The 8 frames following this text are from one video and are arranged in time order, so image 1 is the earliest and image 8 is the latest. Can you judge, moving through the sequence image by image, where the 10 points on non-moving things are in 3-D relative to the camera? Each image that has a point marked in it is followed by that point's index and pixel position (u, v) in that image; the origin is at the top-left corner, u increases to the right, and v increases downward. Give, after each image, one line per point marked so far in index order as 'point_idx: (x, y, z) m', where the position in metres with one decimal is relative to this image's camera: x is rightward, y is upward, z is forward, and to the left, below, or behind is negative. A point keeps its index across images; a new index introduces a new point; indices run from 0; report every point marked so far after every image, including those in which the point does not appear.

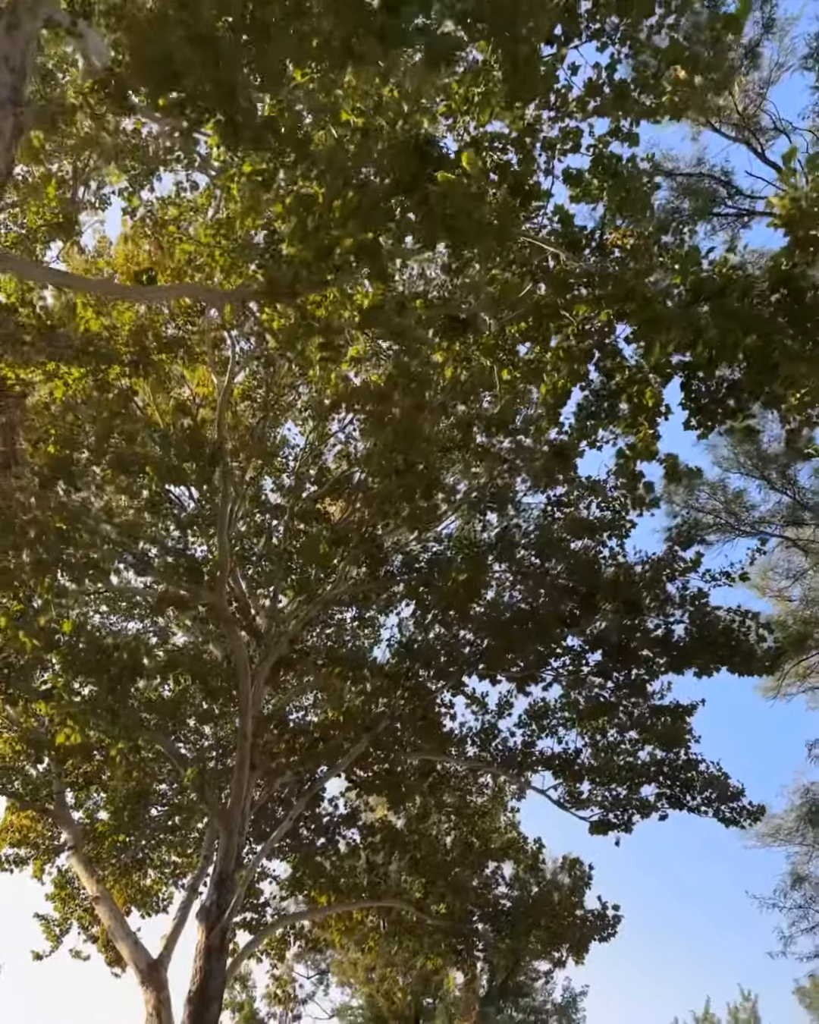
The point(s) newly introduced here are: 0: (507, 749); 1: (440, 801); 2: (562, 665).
0: (+1.1, -2.6, +9.1) m
1: (+0.4, -3.3, +9.6) m
2: (+1.4, -1.4, +7.7) m
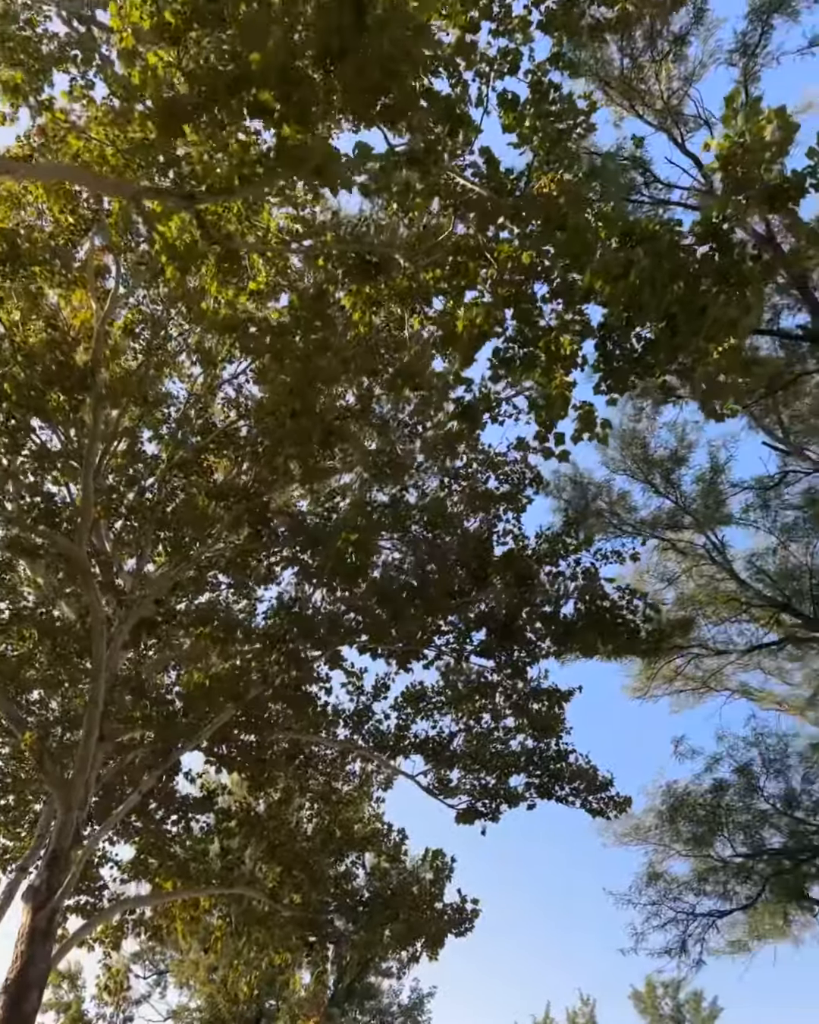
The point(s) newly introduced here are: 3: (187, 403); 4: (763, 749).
0: (-0.3, -2.3, +8.8) m
1: (-1.2, -3.0, +9.2) m
2: (+0.3, -1.2, +7.5) m
3: (-2.1, +1.0, +7.6) m
4: (+4.0, -2.6, +9.4) m
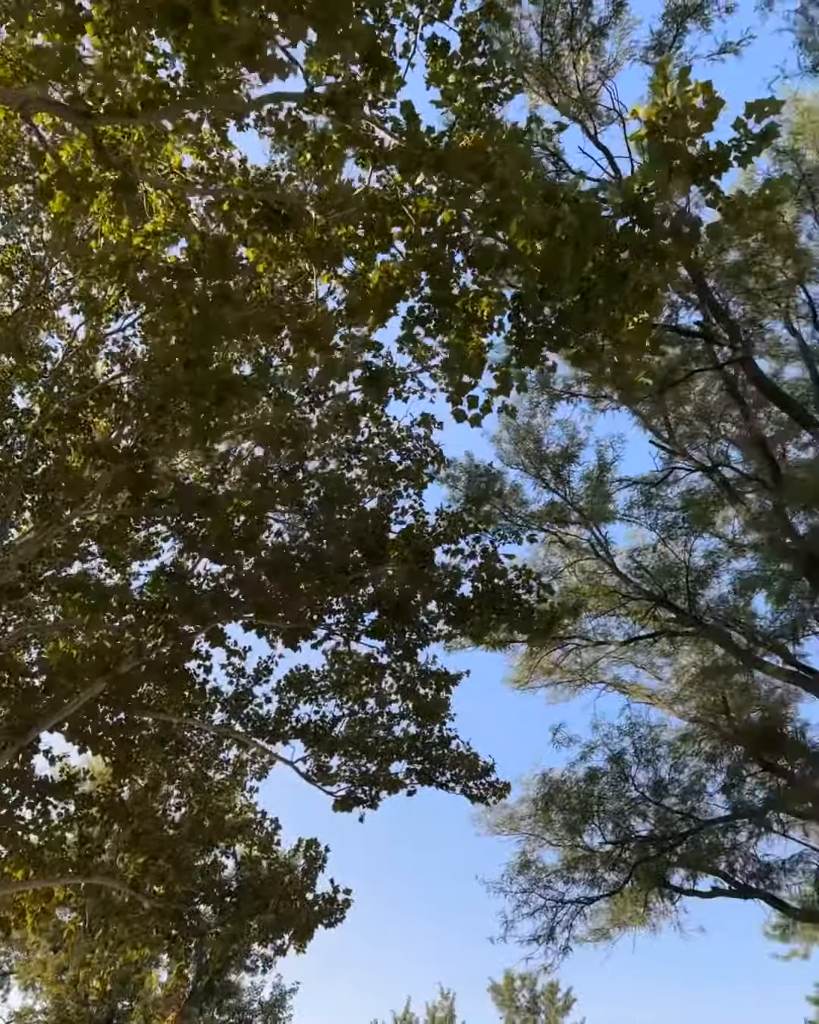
0: (-1.5, -2.1, +8.5) m
1: (-2.5, -2.7, +8.7) m
2: (-0.7, -1.0, +7.2) m
3: (-2.9, +1.3, +7.1) m
4: (+2.7, -2.6, +9.7) m
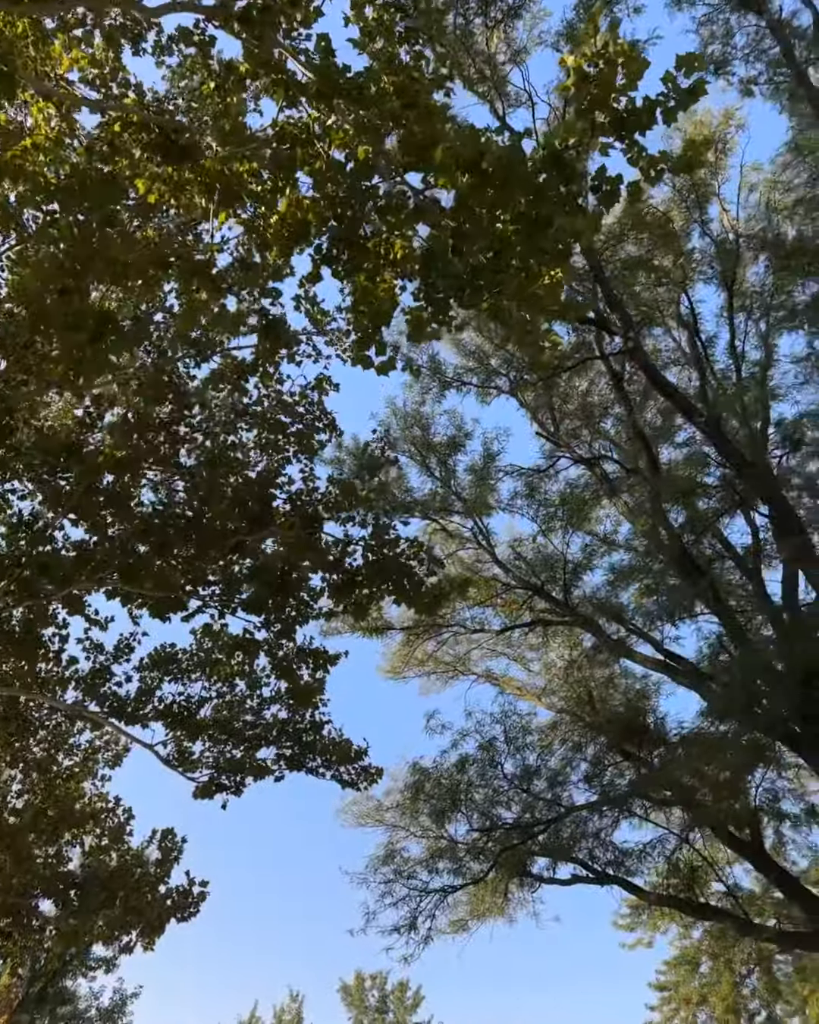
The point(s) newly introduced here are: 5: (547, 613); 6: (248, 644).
0: (-2.8, -1.8, +7.9) m
1: (-3.8, -2.3, +8.0) m
2: (-1.7, -0.7, +6.8) m
3: (-3.7, +1.7, +6.3) m
4: (+1.1, -2.5, +9.7) m
5: (+1.6, -1.2, +9.7) m
6: (-1.4, -1.2, +7.4) m
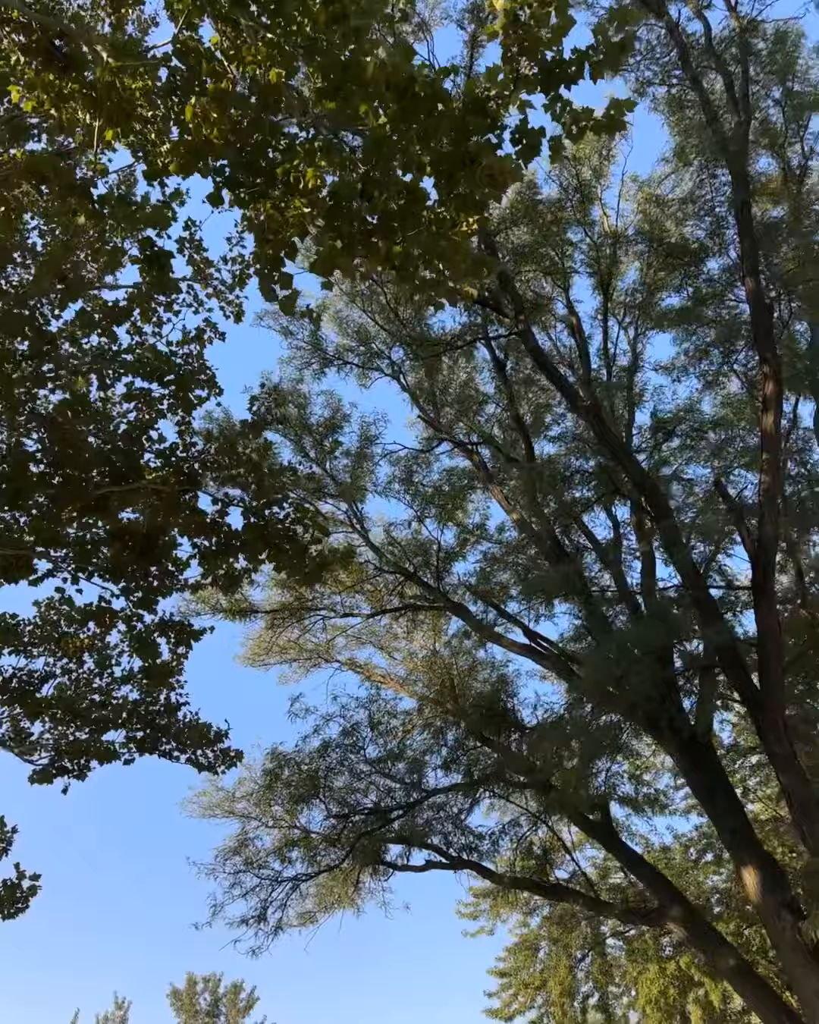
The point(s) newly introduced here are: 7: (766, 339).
0: (-4.0, -1.4, +7.1) m
1: (-5.0, -1.9, +7.0) m
2: (-2.6, -0.4, +6.3) m
3: (-4.5, +2.2, +5.4) m
4: (-0.5, -2.3, +9.6) m
5: (+0.1, -1.0, +9.7) m
6: (-2.5, -0.8, +6.8) m
7: (+2.6, +1.3, +6.1) m
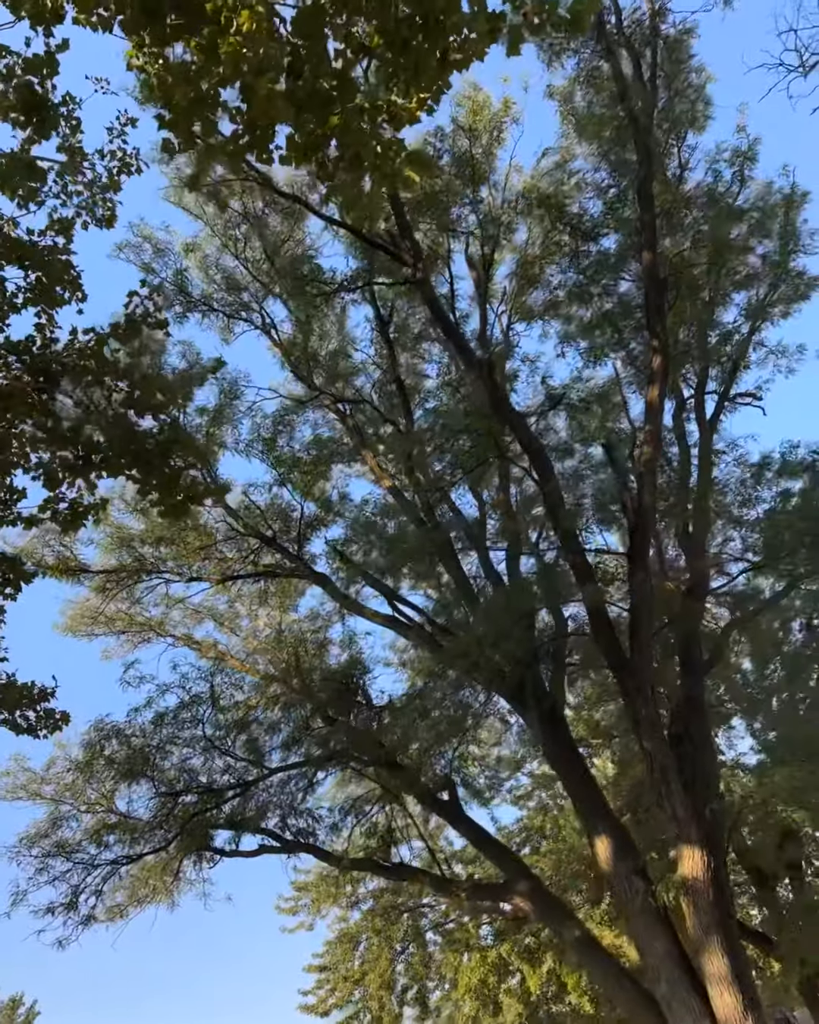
0: (-5.0, -0.6, +5.8) m
1: (-6.0, -1.1, +5.5) m
2: (-3.5, +0.3, +5.3) m
3: (-4.9, +2.9, +4.1) m
4: (-2.2, -1.9, +8.9) m
5: (-1.6, -0.6, +9.1) m
6: (-3.5, -0.2, +5.8) m
7: (+1.8, +1.5, +6.2) m
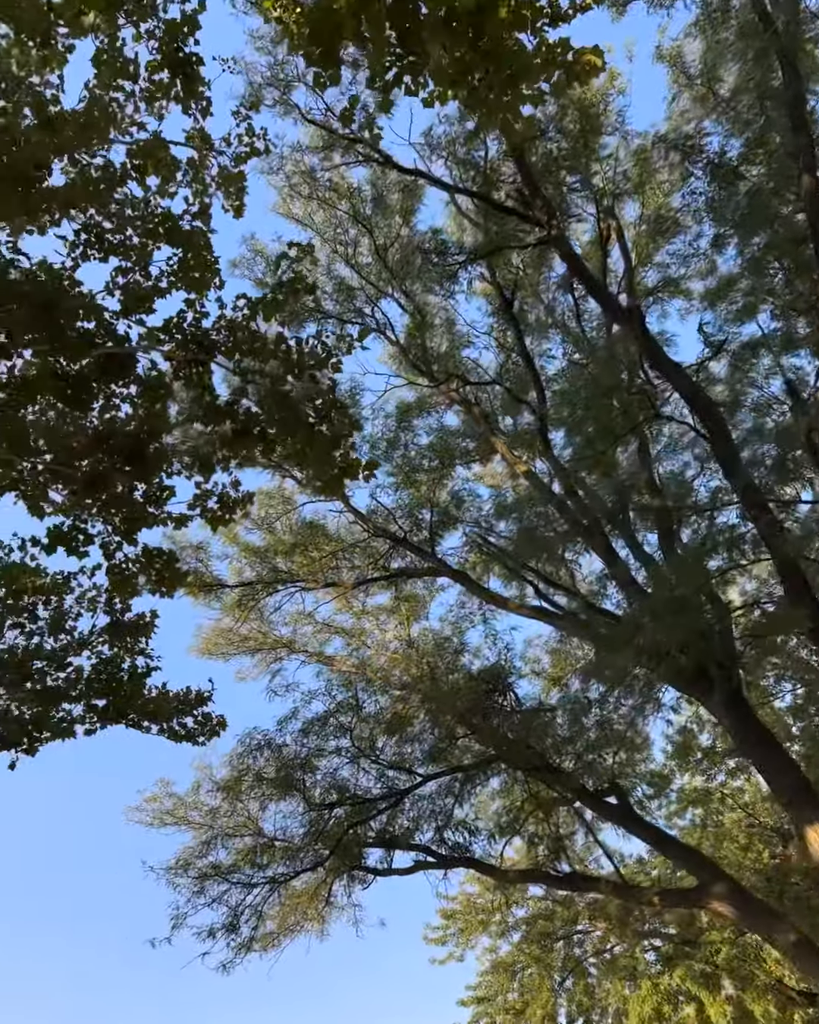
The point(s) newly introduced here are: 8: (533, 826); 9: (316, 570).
0: (-3.9, -0.8, +5.9) m
1: (-4.9, -1.3, +5.7) m
2: (-2.5, +0.2, +5.3) m
3: (-4.2, +2.8, +4.4) m
4: (-0.6, -1.9, +8.7) m
5: (-0.1, -0.7, +8.9) m
6: (-2.4, -0.3, +5.8) m
7: (+2.8, +1.8, +5.7) m
8: (+1.2, -3.1, +8.2) m
9: (-1.0, -0.6, +9.0) m
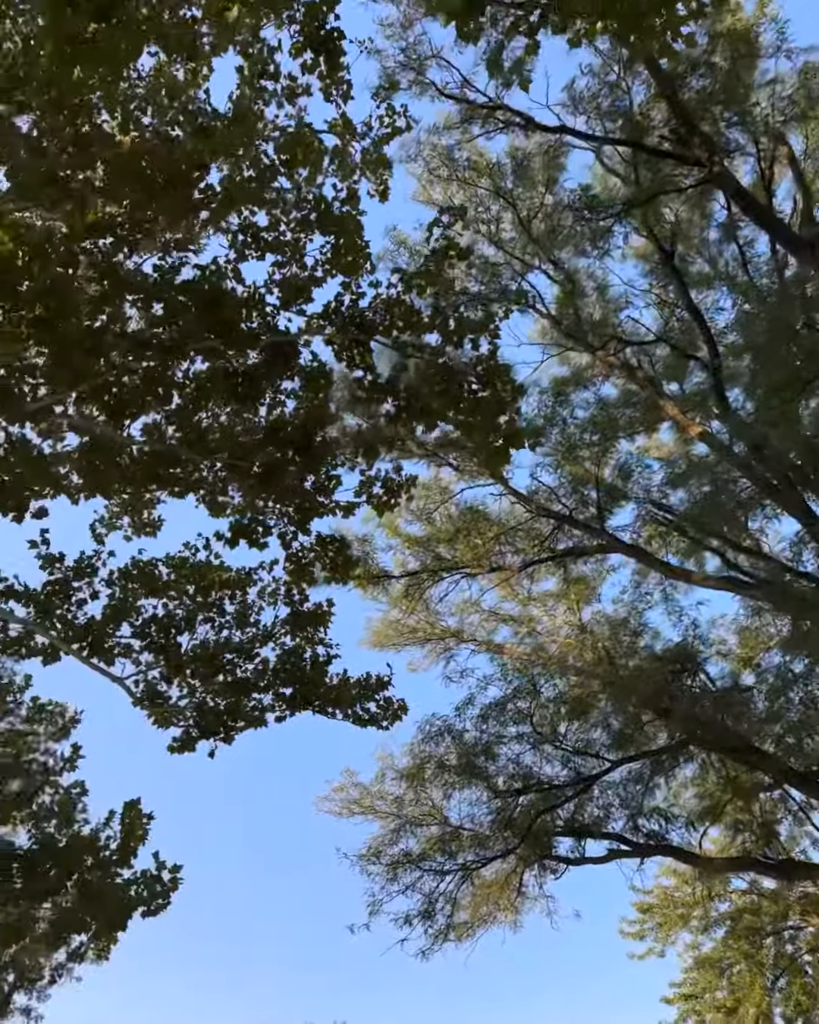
0: (-2.6, -0.9, +6.4) m
1: (-3.6, -1.4, +6.3) m
2: (-1.4, +0.2, +5.5) m
3: (-3.4, +2.7, +5.0) m
4: (+1.2, -1.7, +8.5) m
5: (+1.7, -0.4, +8.6) m
6: (-1.2, -0.3, +6.0) m
7: (+3.7, +2.2, +4.9) m
8: (+3.0, -2.8, +7.7) m
9: (+0.8, -0.5, +8.9) m
